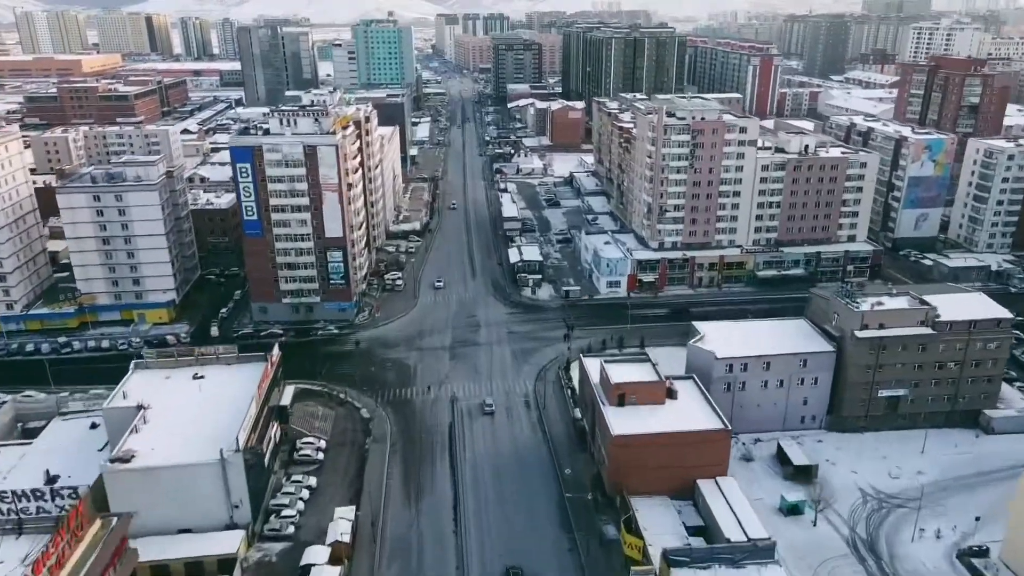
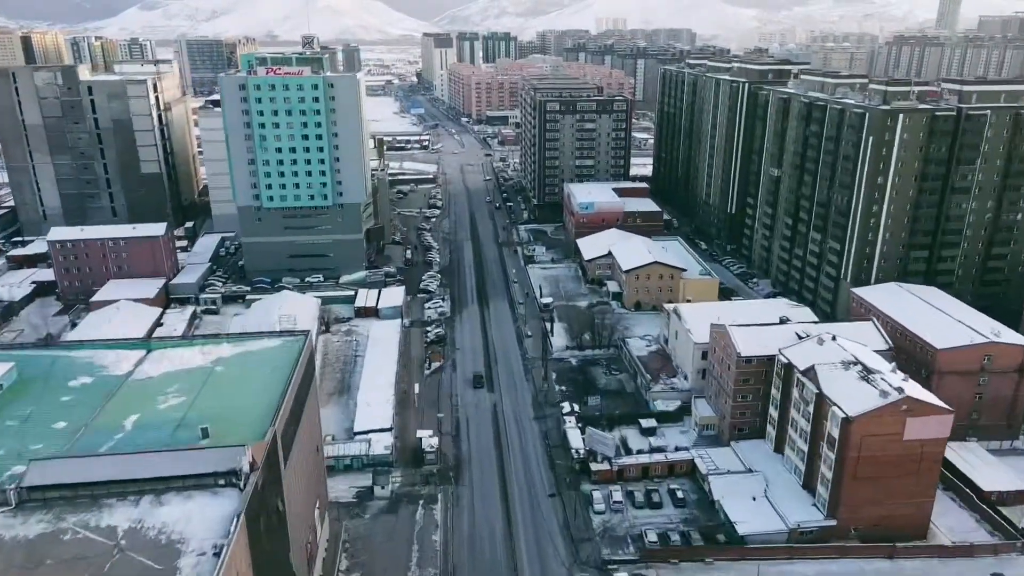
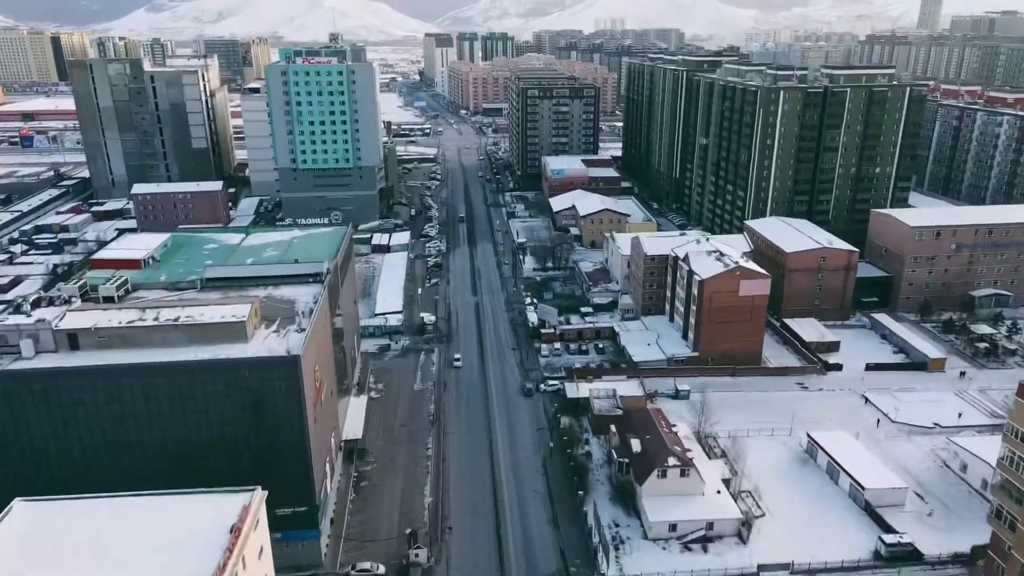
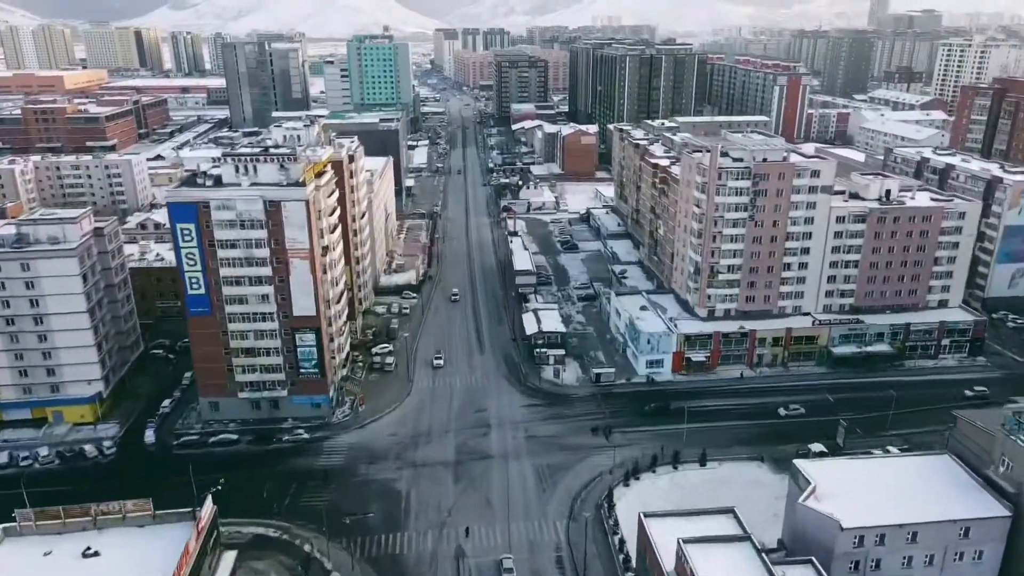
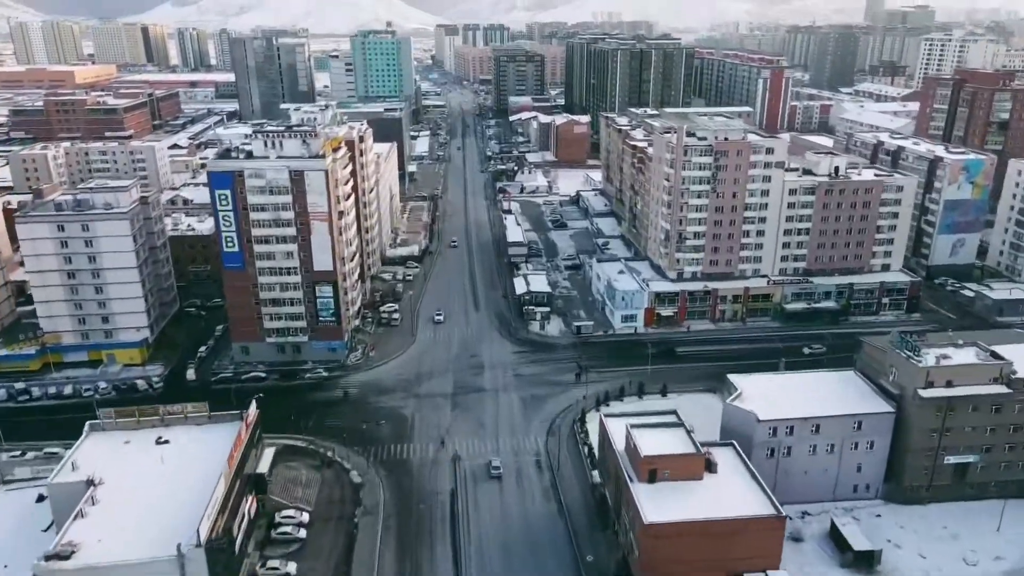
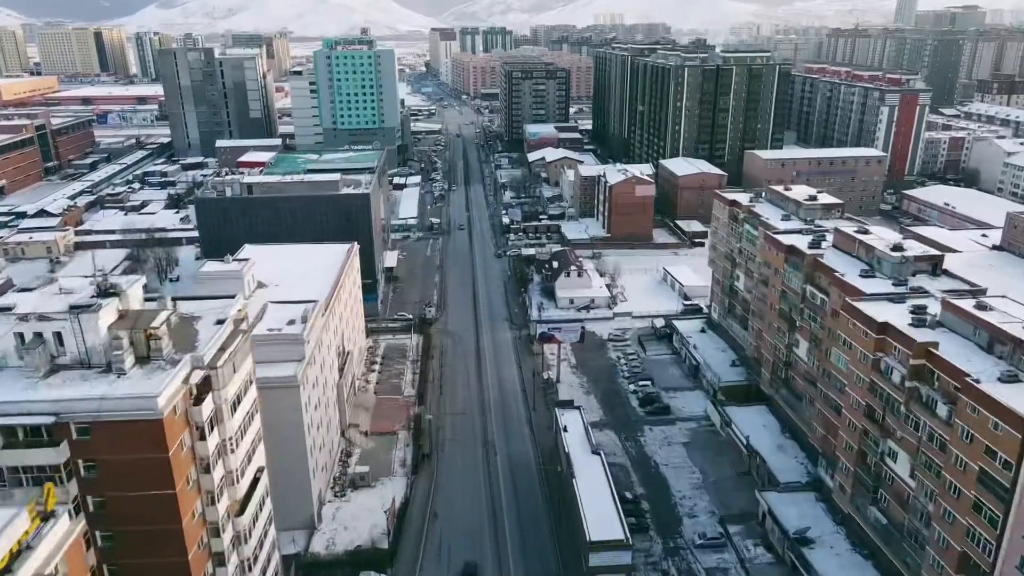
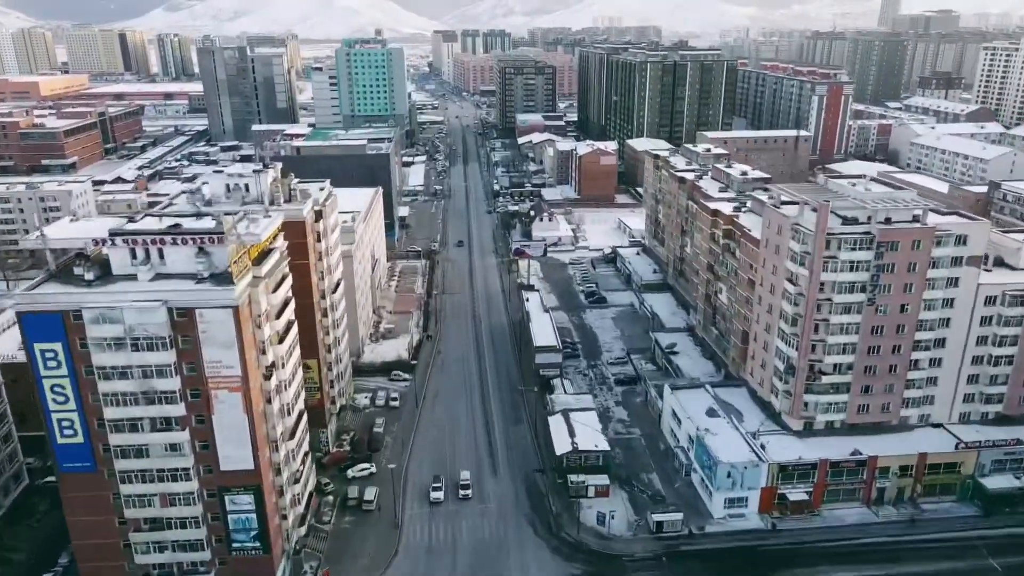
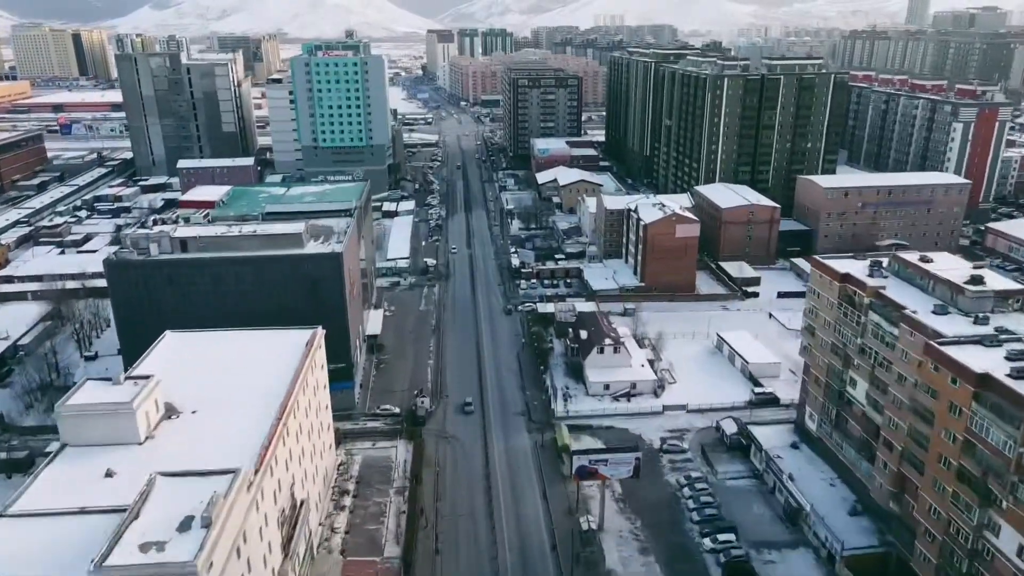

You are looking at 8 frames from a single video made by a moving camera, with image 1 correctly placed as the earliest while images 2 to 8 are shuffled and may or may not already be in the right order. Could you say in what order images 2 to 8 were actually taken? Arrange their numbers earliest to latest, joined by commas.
5, 4, 7, 6, 8, 3, 2
